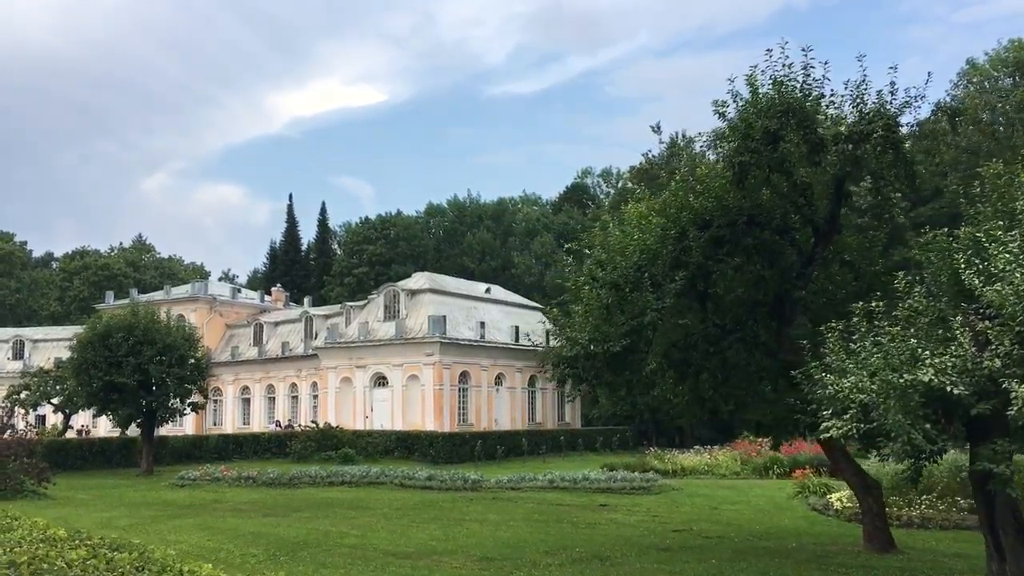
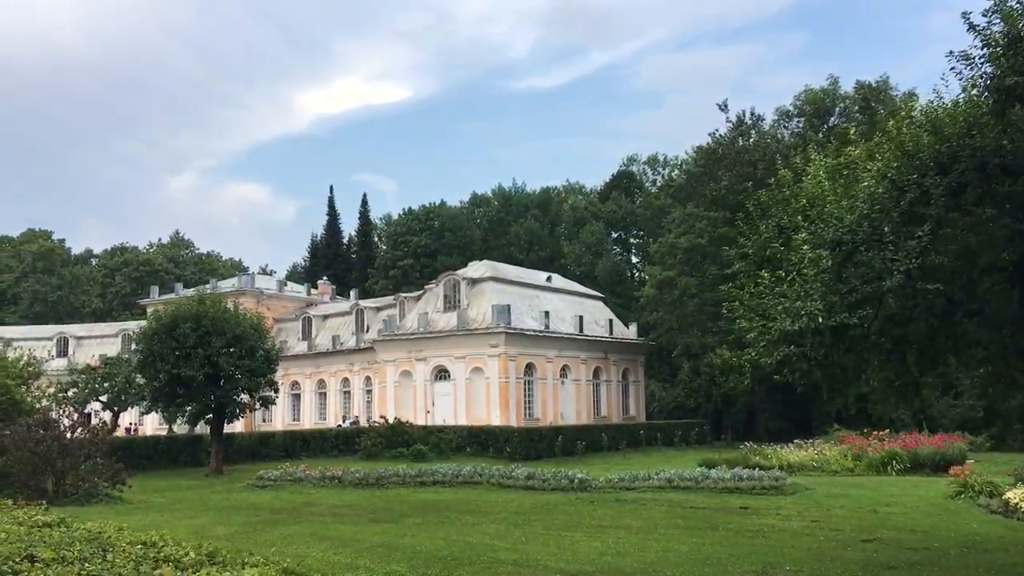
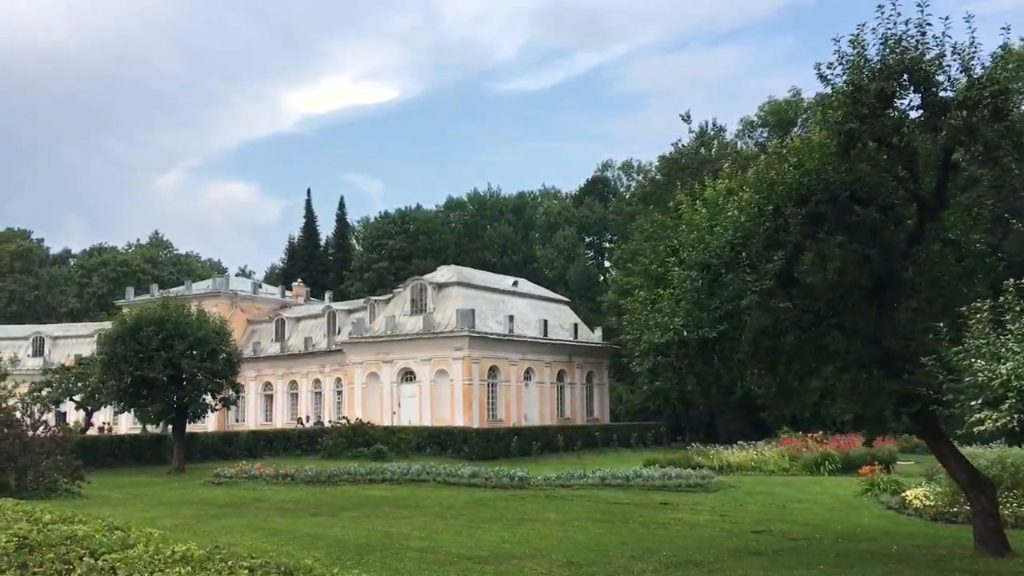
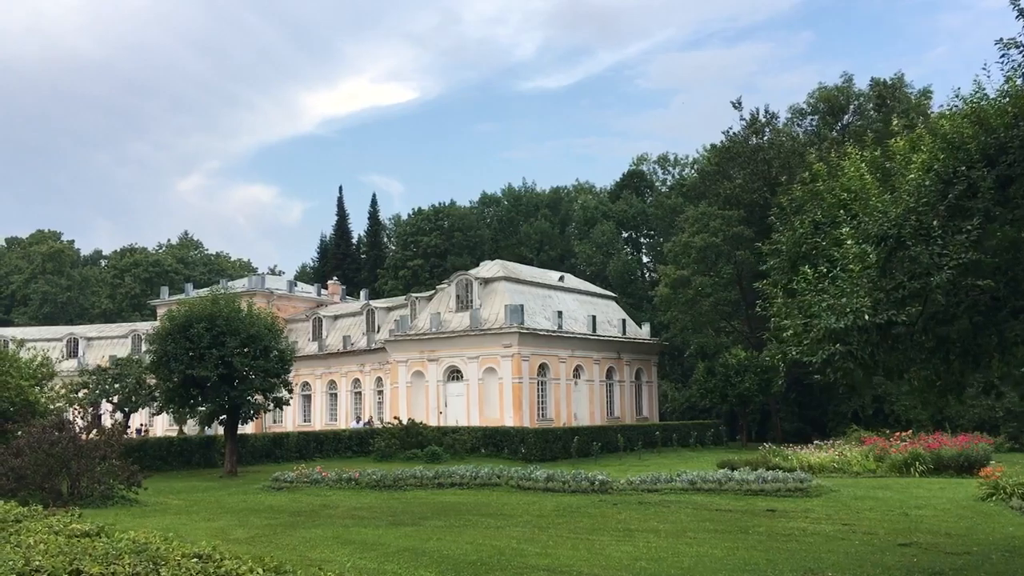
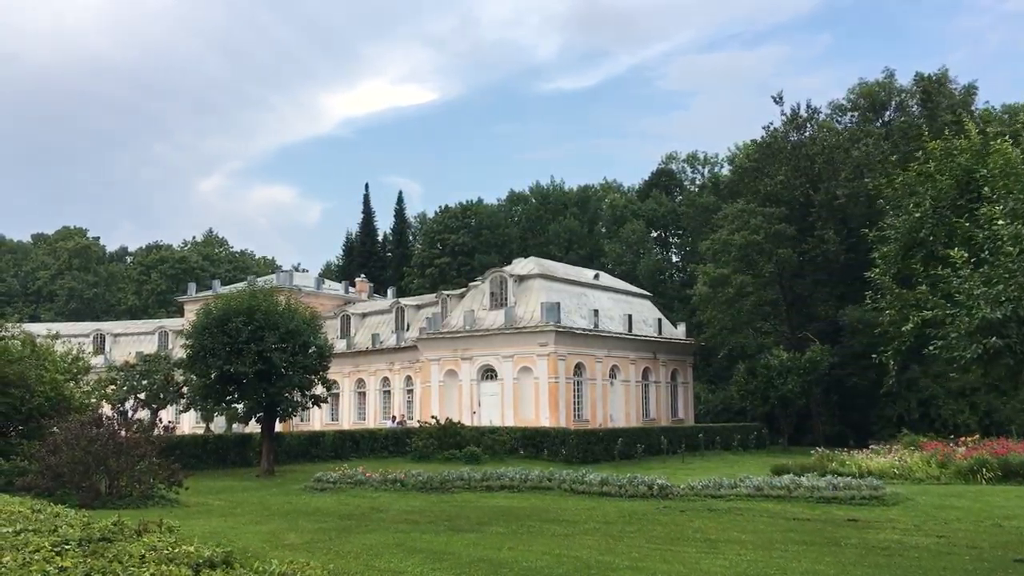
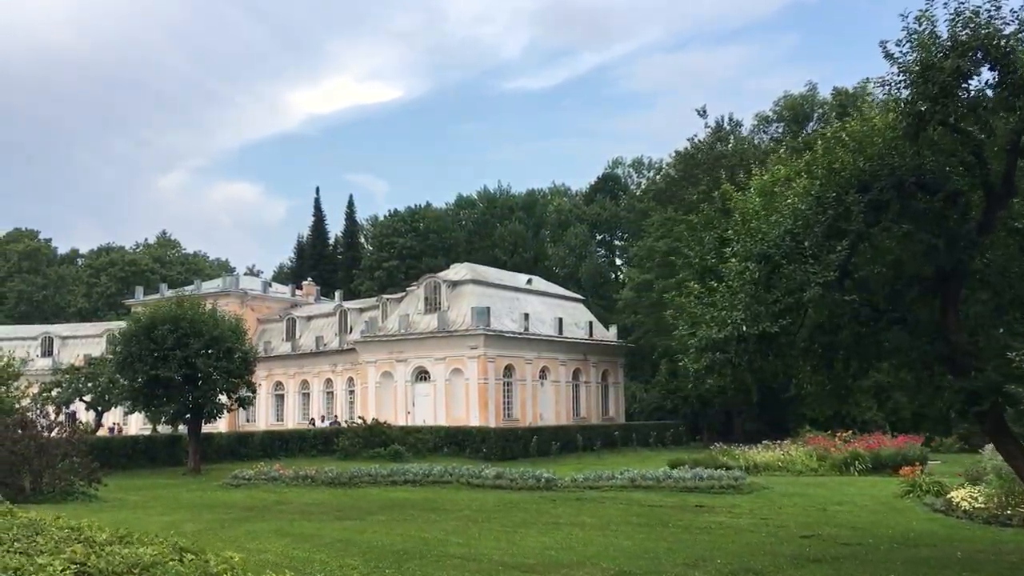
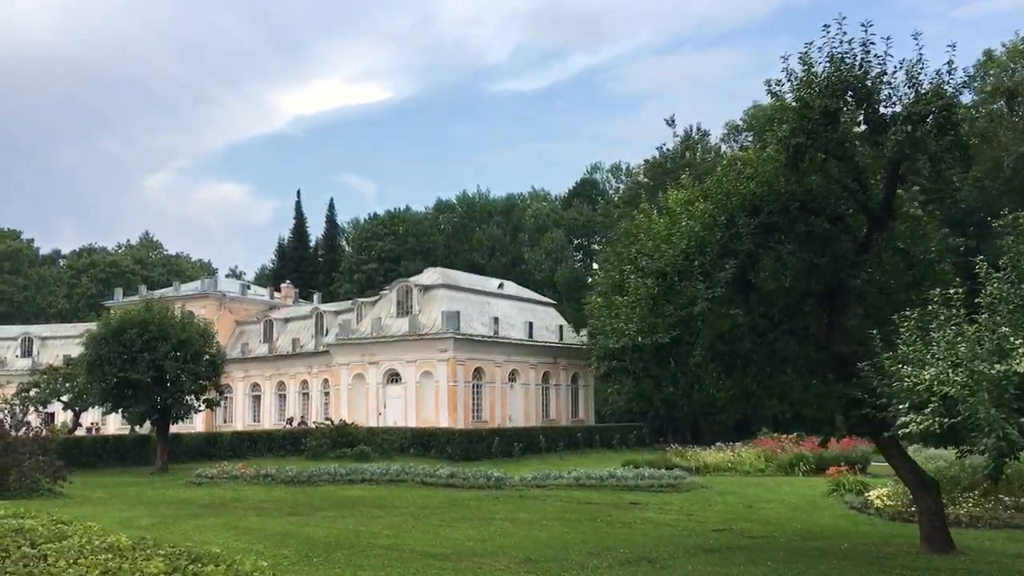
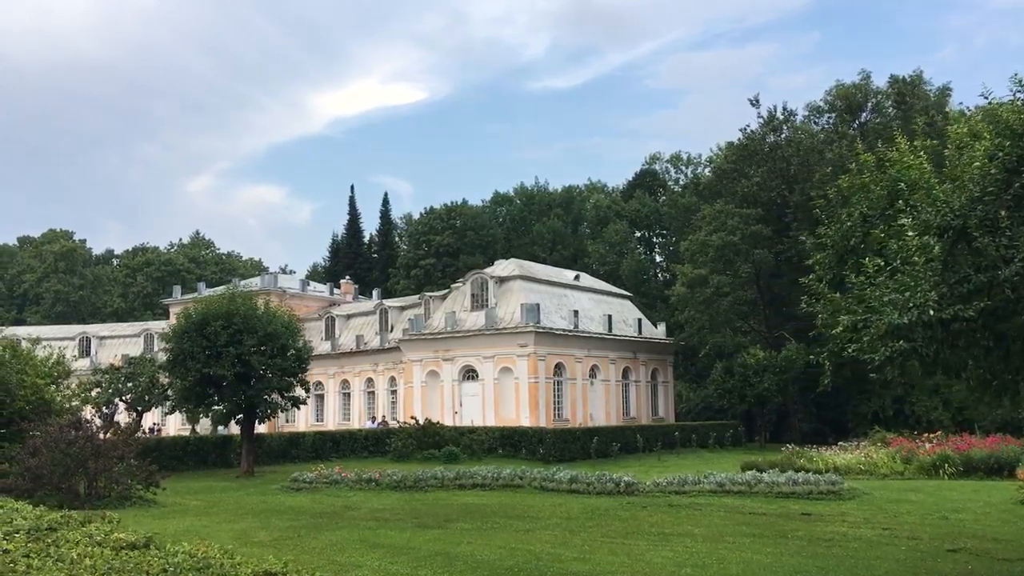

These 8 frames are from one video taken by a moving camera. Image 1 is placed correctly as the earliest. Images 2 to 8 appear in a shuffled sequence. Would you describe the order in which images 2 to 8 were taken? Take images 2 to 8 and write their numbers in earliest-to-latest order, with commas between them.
7, 3, 6, 2, 4, 8, 5
